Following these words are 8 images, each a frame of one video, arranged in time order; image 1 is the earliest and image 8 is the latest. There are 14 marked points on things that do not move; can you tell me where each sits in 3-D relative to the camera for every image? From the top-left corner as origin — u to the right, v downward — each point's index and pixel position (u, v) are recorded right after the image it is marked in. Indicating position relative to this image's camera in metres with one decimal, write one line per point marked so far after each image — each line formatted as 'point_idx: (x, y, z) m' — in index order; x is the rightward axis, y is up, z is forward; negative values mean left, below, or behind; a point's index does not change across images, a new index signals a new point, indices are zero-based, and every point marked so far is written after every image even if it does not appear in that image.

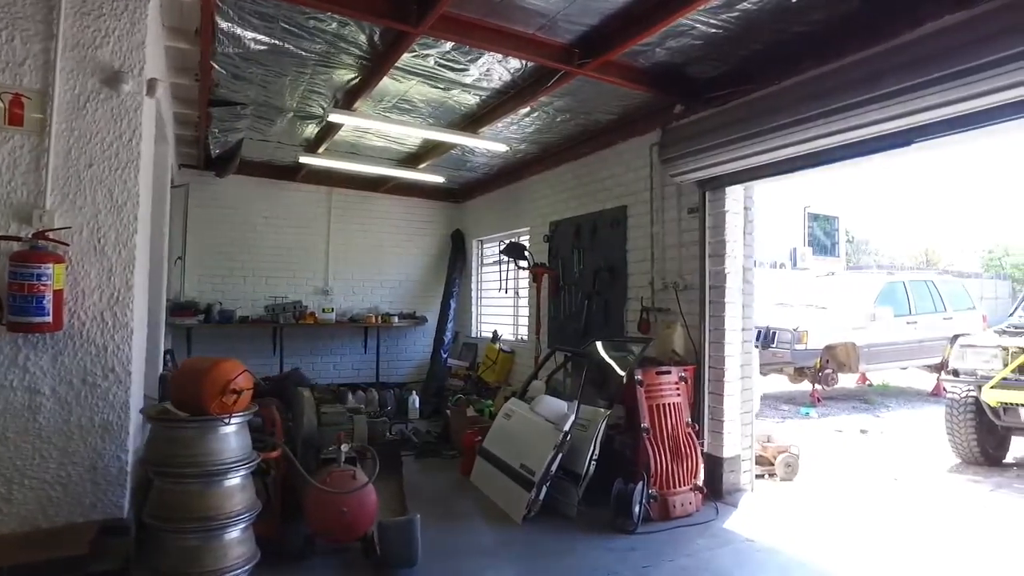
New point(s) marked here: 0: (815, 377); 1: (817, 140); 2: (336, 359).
0: (+3.6, -1.1, +8.2) m
1: (+1.5, +0.7, +3.3) m
2: (-2.0, -0.8, +7.6) m
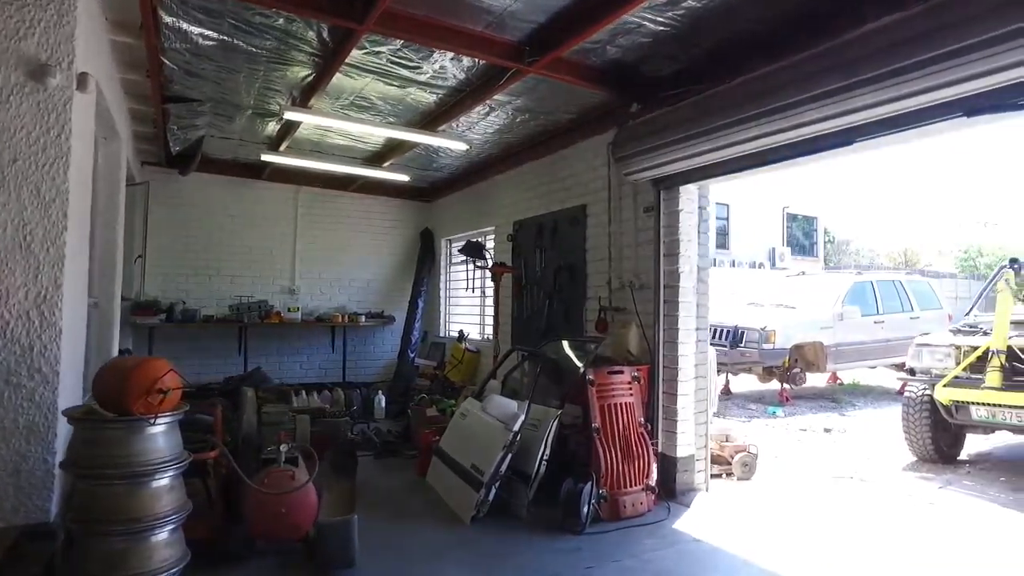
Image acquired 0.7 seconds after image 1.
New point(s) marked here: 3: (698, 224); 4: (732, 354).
0: (+3.3, -1.1, +8.2) m
1: (+1.2, +0.7, +3.3) m
2: (-2.3, -0.8, +7.6) m
3: (+1.1, +0.4, +4.2) m
4: (+2.6, -0.8, +8.1) m
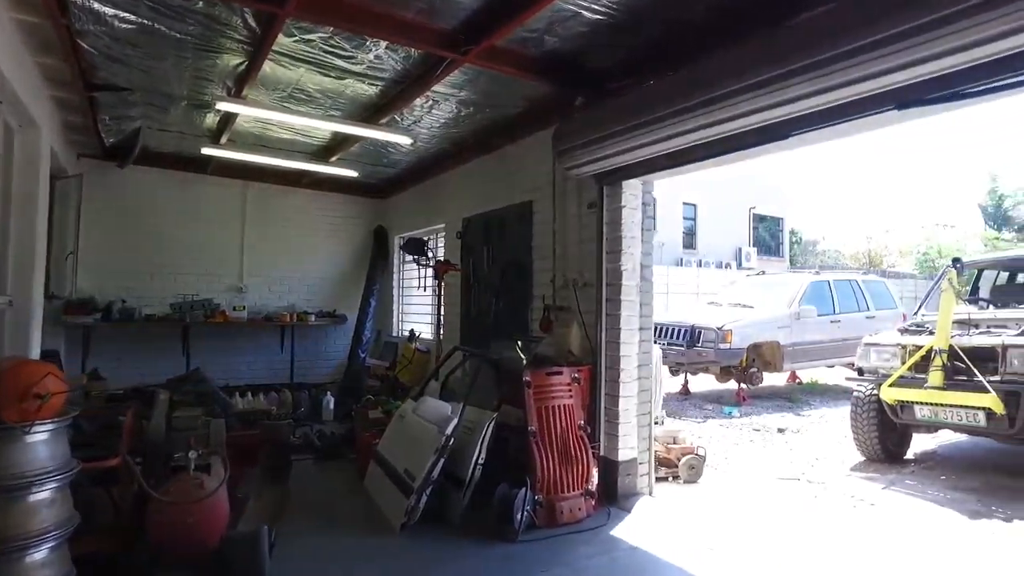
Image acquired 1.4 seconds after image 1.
0: (+2.7, -1.0, +8.2) m
1: (+0.9, +0.7, +3.2) m
2: (-2.8, -0.8, +7.3) m
3: (+0.8, +0.4, +4.1) m
4: (+2.0, -0.8, +8.0) m
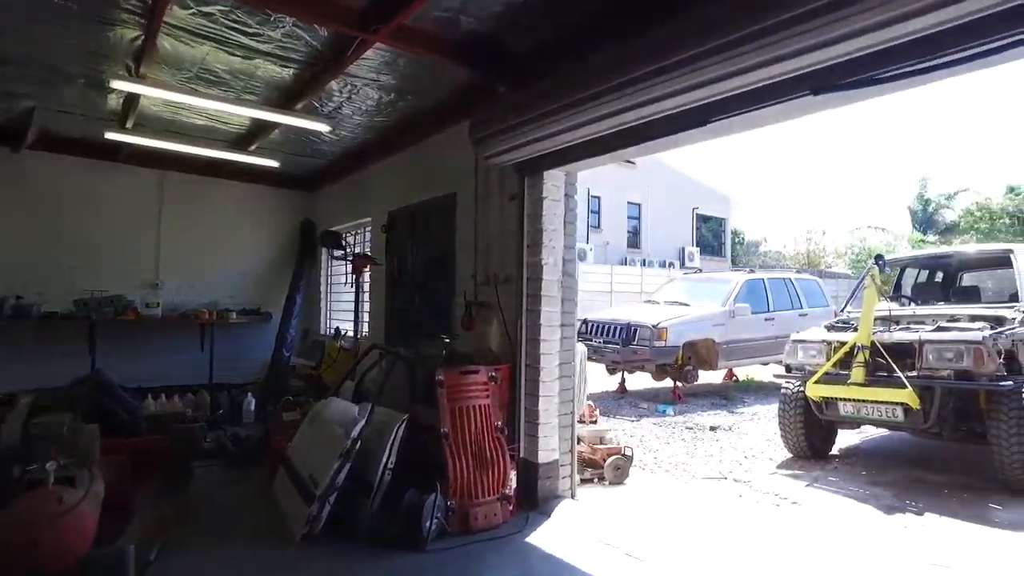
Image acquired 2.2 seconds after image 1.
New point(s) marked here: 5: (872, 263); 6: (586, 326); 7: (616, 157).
0: (+2.0, -1.0, +8.2) m
1: (+0.5, +0.8, +3.1) m
2: (-3.5, -0.7, +6.9) m
3: (+0.3, +0.4, +4.0) m
4: (+1.3, -0.7, +7.9) m
5: (+2.6, +0.2, +4.9) m
6: (+0.9, -0.5, +8.7) m
7: (+0.5, +0.7, +3.6) m
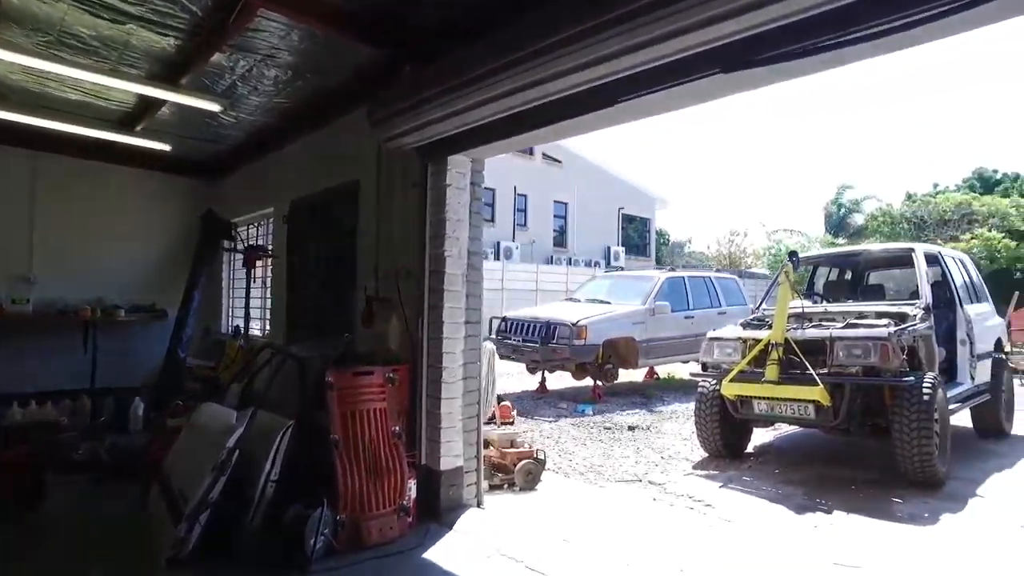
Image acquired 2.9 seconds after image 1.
0: (+1.0, -1.0, +8.0) m
1: (0.0, +0.8, +2.8) m
2: (-4.3, -0.7, +6.3) m
3: (-0.2, +0.5, +3.7) m
4: (+0.3, -0.7, +7.8) m
5: (+2.0, +0.2, +4.9) m
6: (-0.1, -0.5, +8.4) m
7: (+0.1, +0.7, +3.4) m
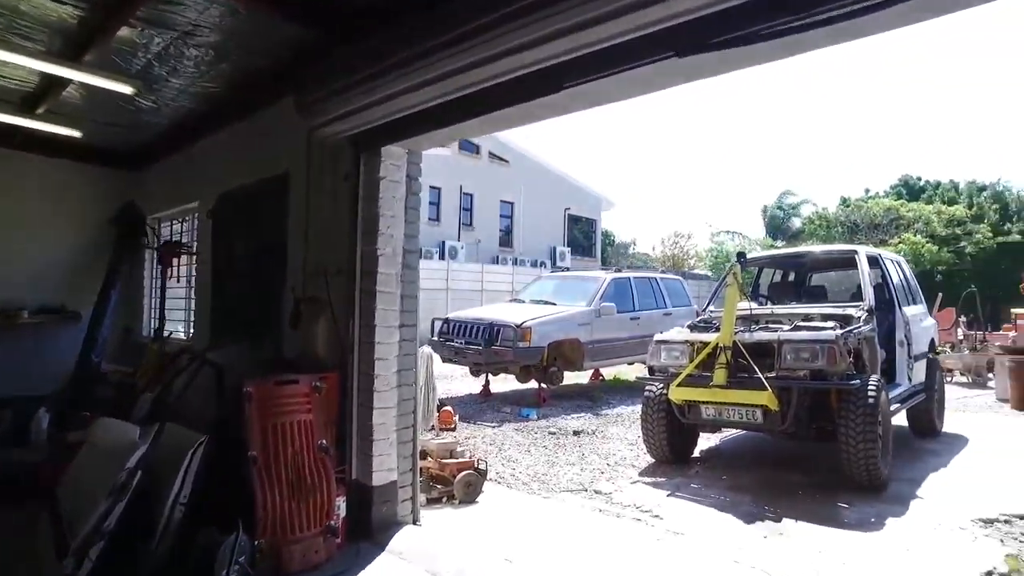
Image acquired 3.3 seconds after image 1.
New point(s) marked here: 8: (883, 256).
0: (+0.3, -1.0, +7.9) m
1: (-0.2, +0.8, +2.6) m
2: (-4.8, -0.7, +5.7) m
3: (-0.5, +0.5, +3.5) m
4: (-0.3, -0.7, +7.5) m
5: (+1.6, +0.2, +4.8) m
6: (-0.8, -0.5, +8.2) m
7: (-0.2, +0.7, +3.2) m
8: (+3.2, +0.3, +5.9) m
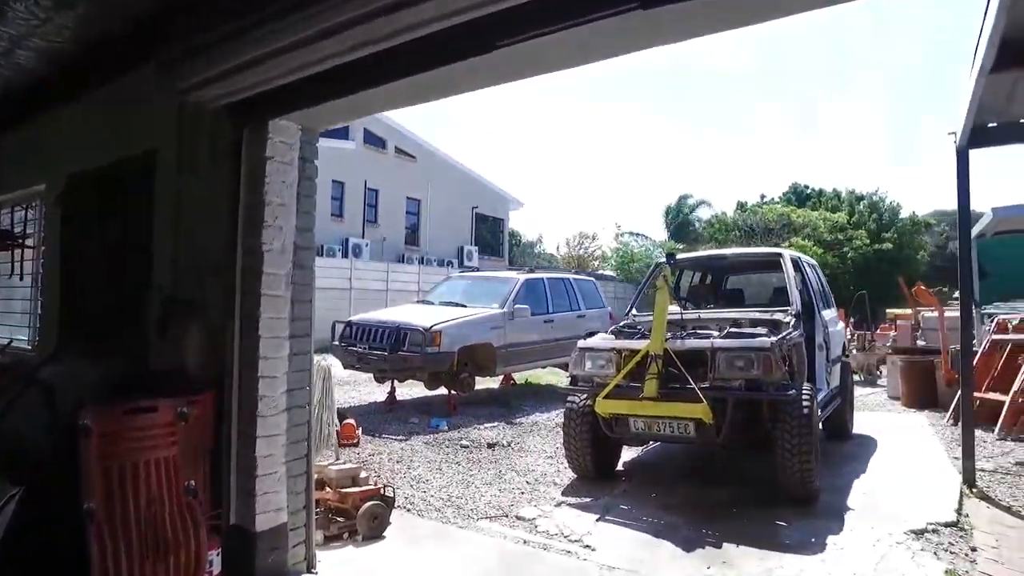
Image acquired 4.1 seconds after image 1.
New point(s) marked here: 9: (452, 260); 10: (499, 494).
0: (-0.6, -1.0, +7.4) m
1: (-0.5, +0.8, +2.1) m
2: (-5.4, -0.6, +4.5) m
3: (-0.9, +0.5, +2.9) m
4: (-1.2, -0.7, +7.0) m
5: (+1.0, +0.2, +4.5) m
6: (-1.8, -0.5, +7.6) m
7: (-0.5, +0.7, +2.6) m
8: (+2.4, +0.2, +5.8) m
9: (-1.7, +0.8, +19.7) m
10: (-0.1, -1.3, +4.3) m
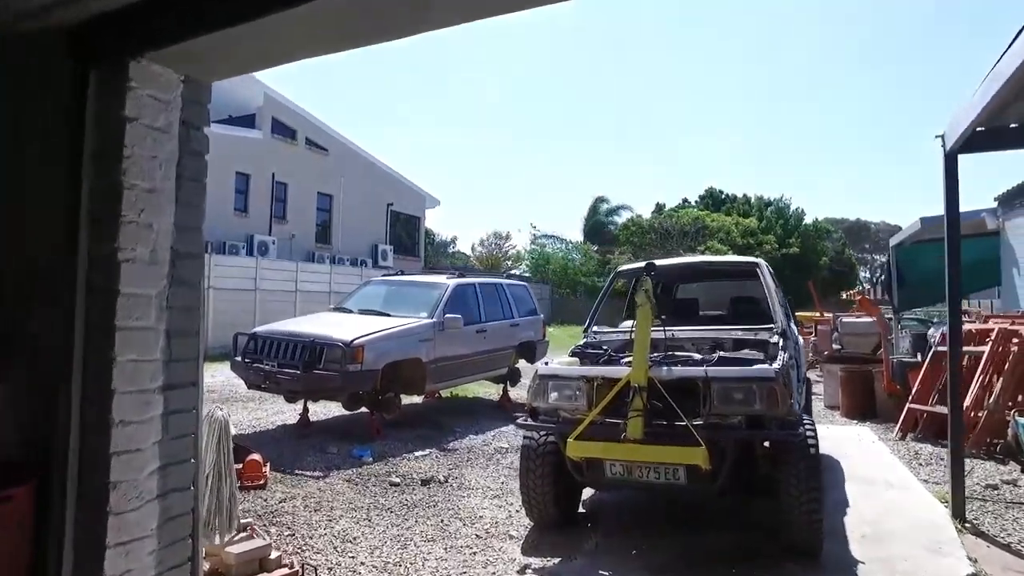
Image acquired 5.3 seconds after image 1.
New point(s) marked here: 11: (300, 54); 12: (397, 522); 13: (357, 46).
0: (-1.3, -1.1, +6.5) m
1: (-0.4, +0.7, +1.3) m
2: (-5.7, -0.7, +3.0) m
3: (-1.0, +0.4, +2.0) m
4: (-1.8, -0.8, +6.0) m
5: (+0.7, +0.1, +3.8) m
6: (-2.4, -0.5, +6.5) m
7: (-0.6, +0.6, +1.8) m
8: (+2.0, +0.2, +5.3) m
9: (-3.9, +0.8, +18.5) m
10: (-0.3, -1.4, +3.5) m
11: (-0.5, +0.6, +1.8) m
12: (-0.7, -1.4, +4.0) m
13: (-0.4, +0.6, +1.8) m
